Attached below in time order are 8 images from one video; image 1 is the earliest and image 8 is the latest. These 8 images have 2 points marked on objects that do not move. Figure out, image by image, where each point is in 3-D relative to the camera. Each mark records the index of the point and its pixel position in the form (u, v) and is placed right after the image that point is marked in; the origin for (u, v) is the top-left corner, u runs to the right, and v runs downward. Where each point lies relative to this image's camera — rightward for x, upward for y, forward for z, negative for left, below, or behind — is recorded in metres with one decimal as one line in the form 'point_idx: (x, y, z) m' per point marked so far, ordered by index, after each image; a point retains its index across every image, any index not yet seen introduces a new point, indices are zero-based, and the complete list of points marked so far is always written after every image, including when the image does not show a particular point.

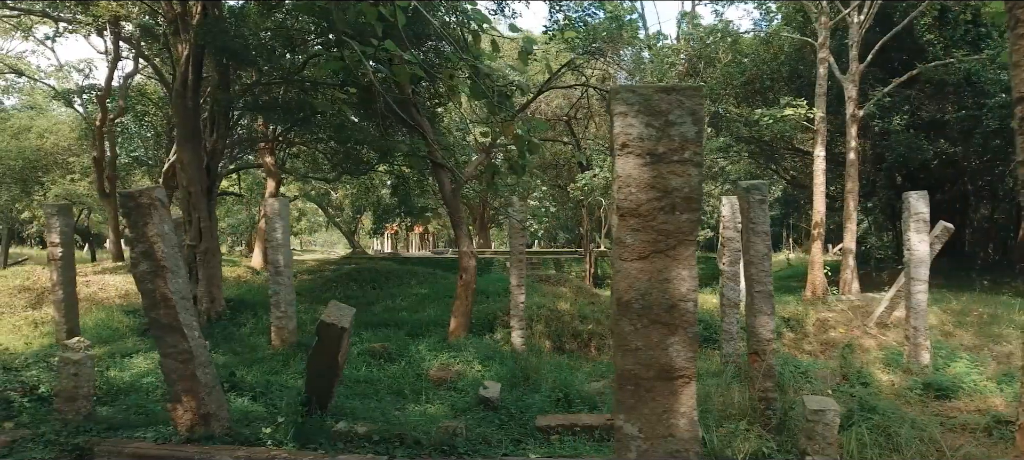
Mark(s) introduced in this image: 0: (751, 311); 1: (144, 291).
0: (+2.3, -0.8, +6.6) m
1: (-3.1, -0.5, +5.7) m
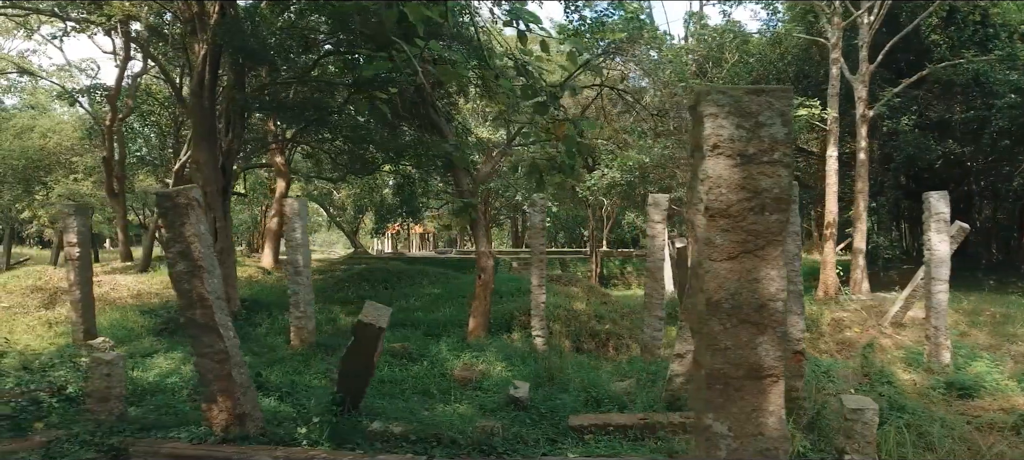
0: (+2.6, -0.8, +6.7) m
1: (-2.8, -0.5, +5.7) m
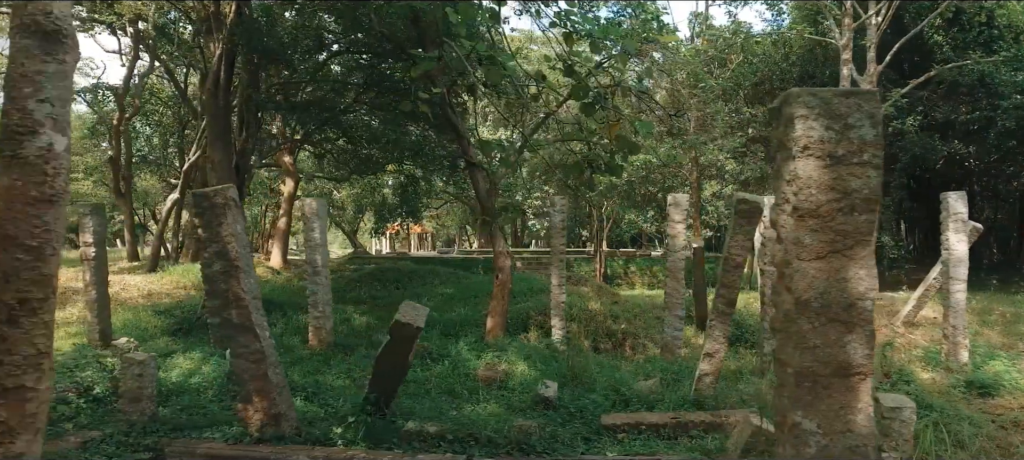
0: (+2.9, -0.8, +6.7) m
1: (-2.5, -0.5, +5.7) m
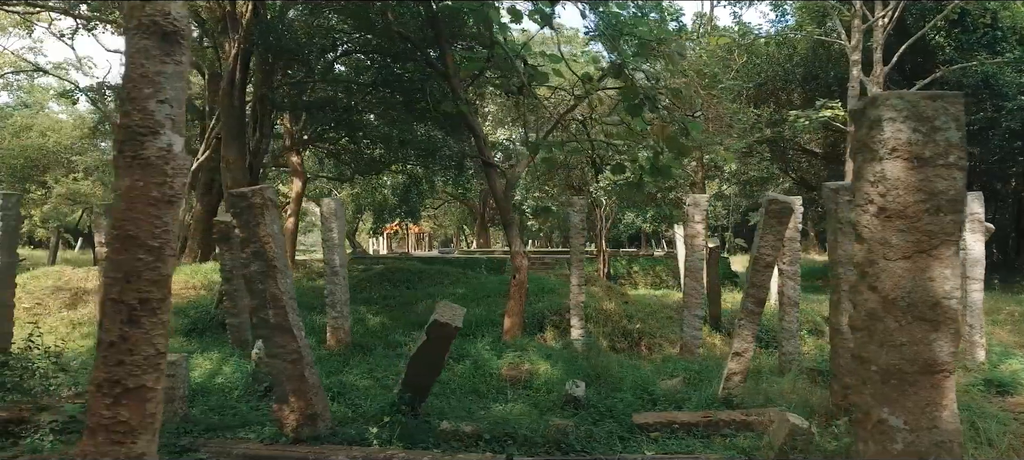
0: (+3.2, -0.8, +6.8) m
1: (-2.2, -0.5, +5.7) m
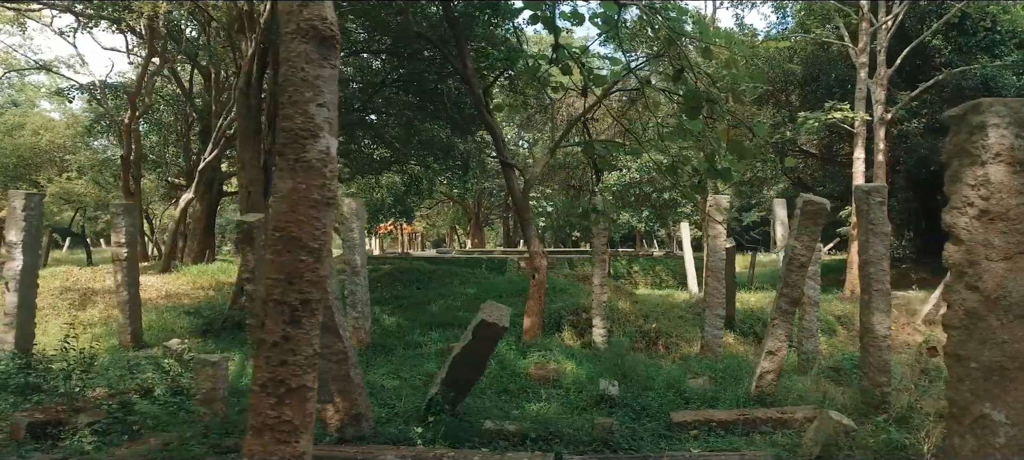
0: (+3.6, -0.8, +6.9) m
1: (-1.8, -0.5, +5.7) m
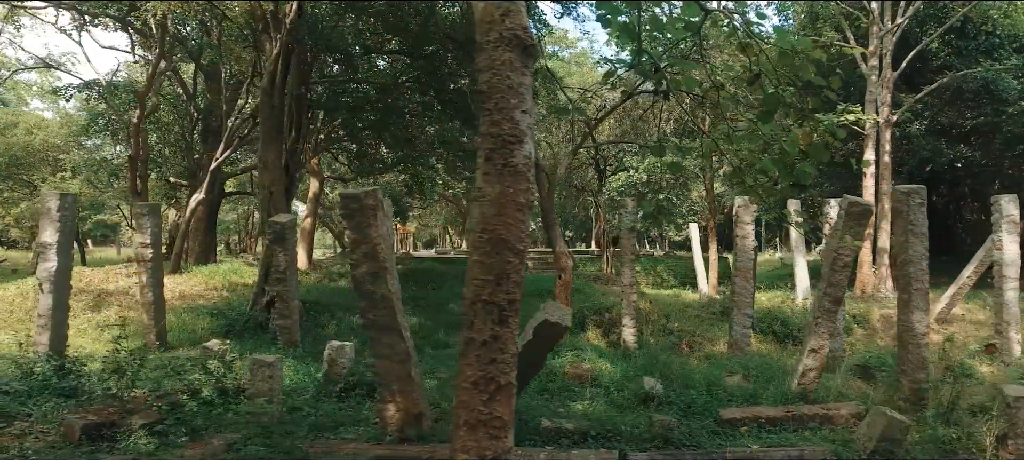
0: (+4.1, -0.8, +7.1) m
1: (-1.3, -0.5, +5.7) m
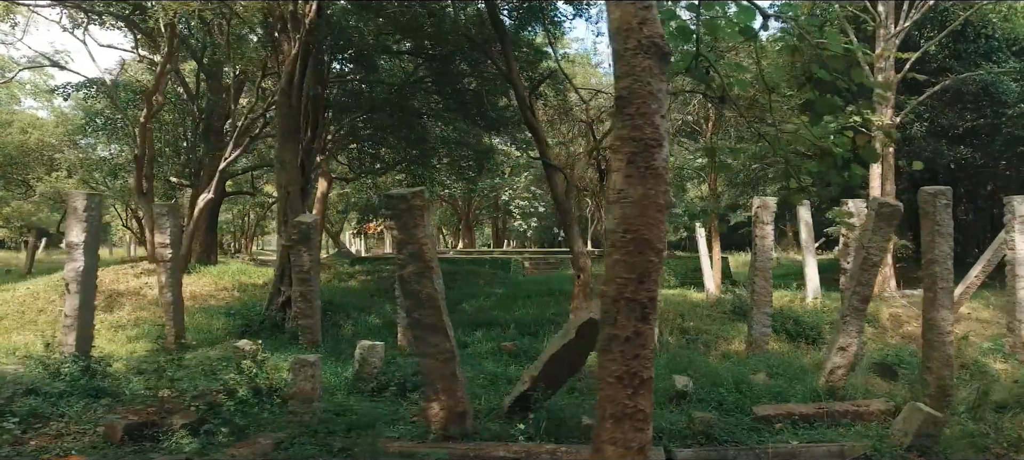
0: (+4.4, -0.8, +7.2) m
1: (-0.9, -0.5, +5.8) m
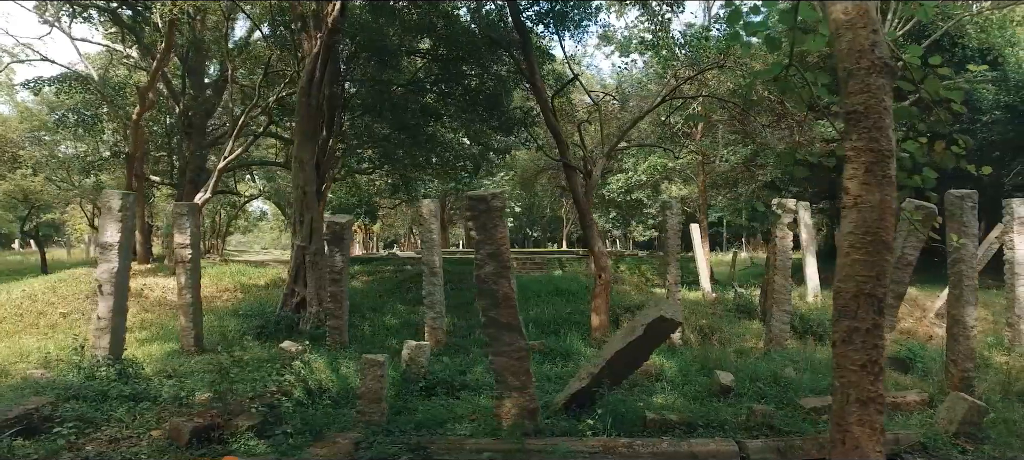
0: (+5.0, -0.8, +7.7) m
1: (-0.2, -0.5, +5.9) m
